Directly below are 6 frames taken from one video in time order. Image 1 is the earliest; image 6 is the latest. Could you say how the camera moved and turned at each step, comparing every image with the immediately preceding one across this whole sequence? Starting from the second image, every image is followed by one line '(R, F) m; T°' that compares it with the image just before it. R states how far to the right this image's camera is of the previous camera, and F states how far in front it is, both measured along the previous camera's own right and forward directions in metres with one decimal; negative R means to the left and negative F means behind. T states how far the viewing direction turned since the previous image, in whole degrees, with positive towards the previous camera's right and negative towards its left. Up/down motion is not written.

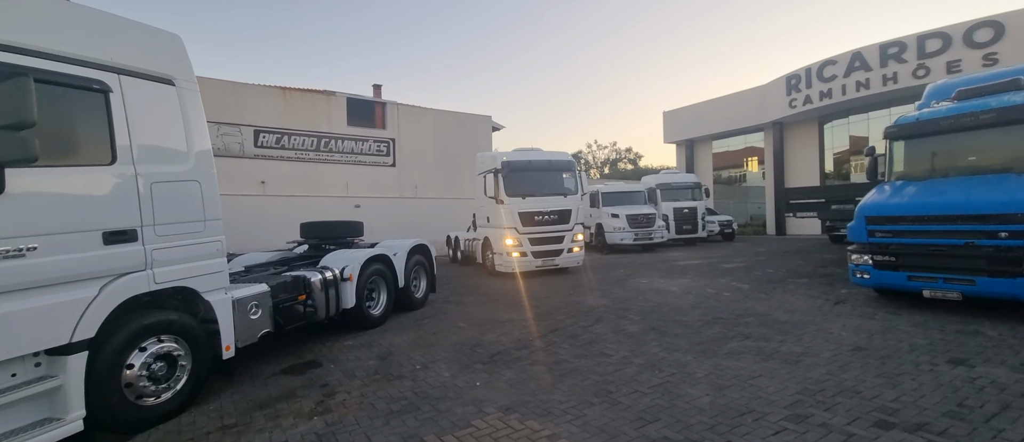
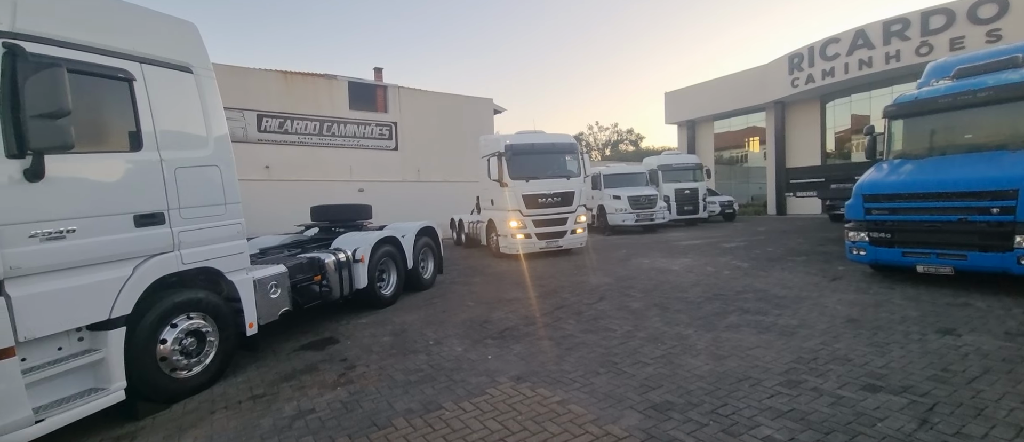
(-0.1, -0.2) m; 0°
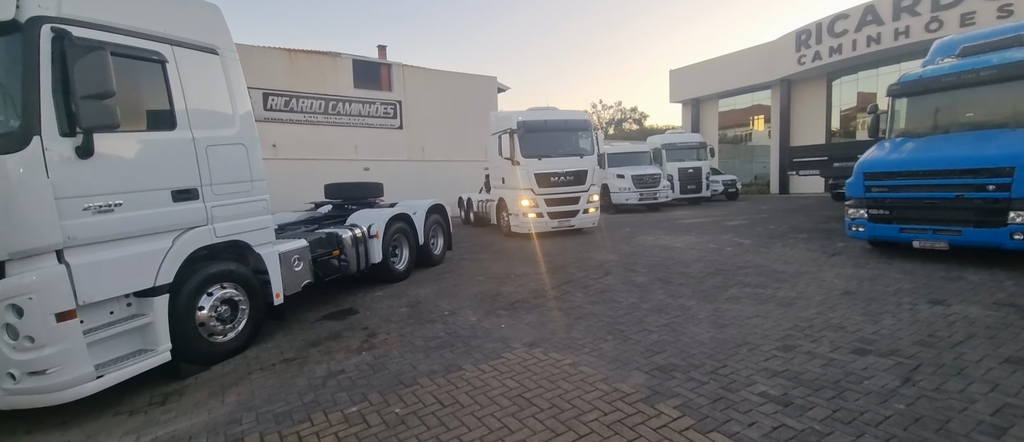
(-0.1, -0.2) m; 0°
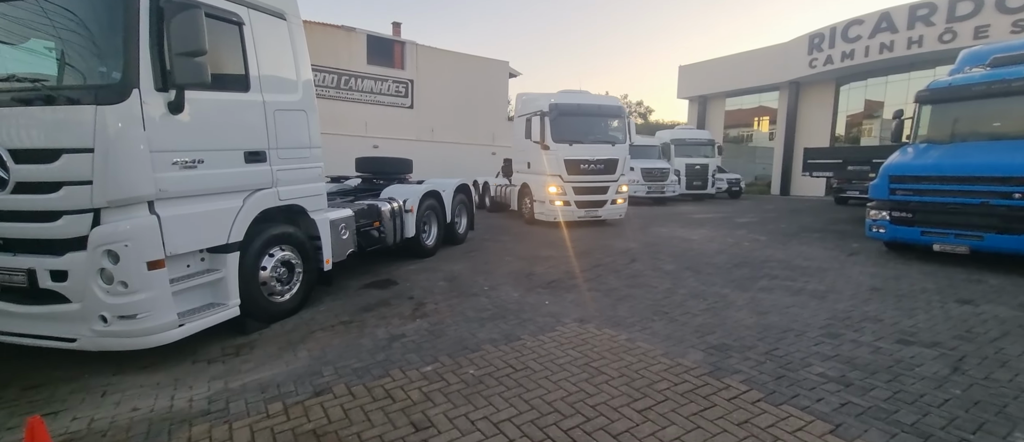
(-0.7, -0.1) m; +1°
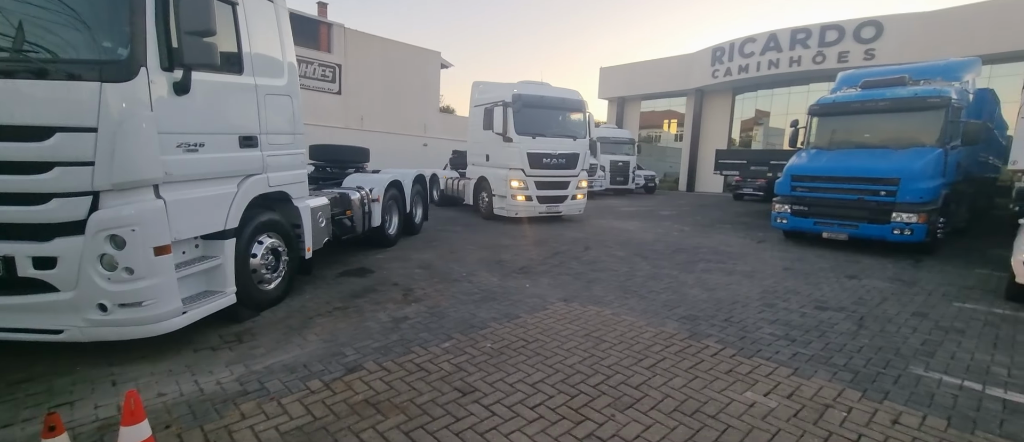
(-0.8, -0.3) m; +10°
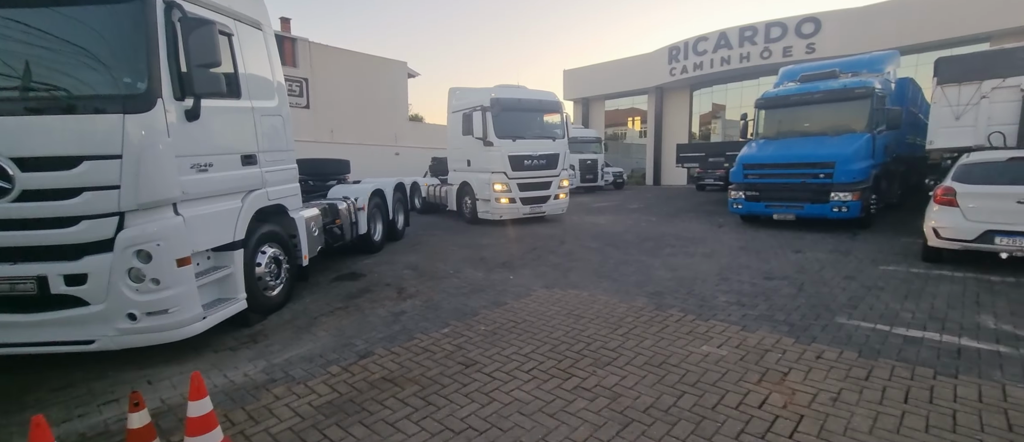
(-0.1, -0.5) m; +3°
